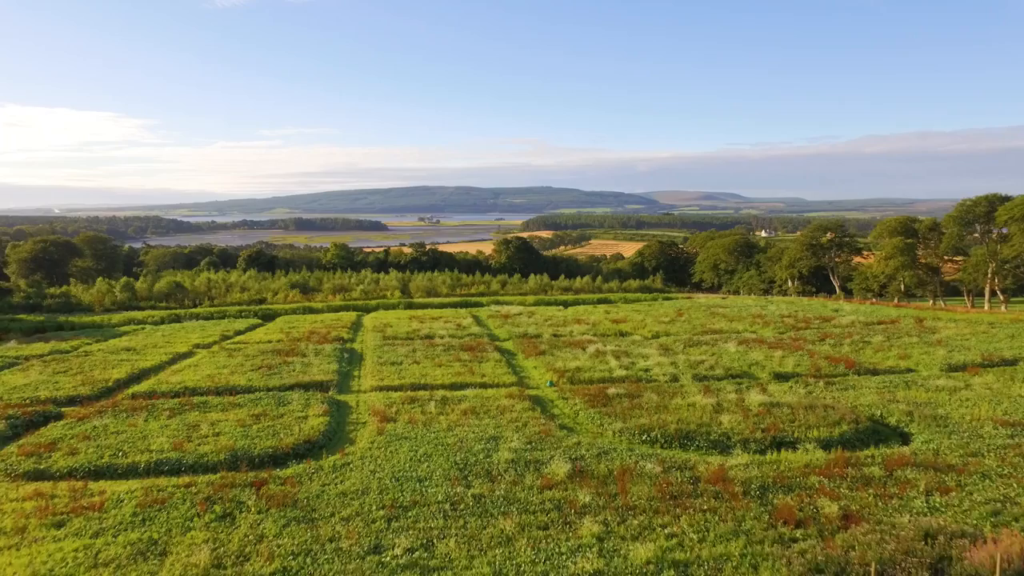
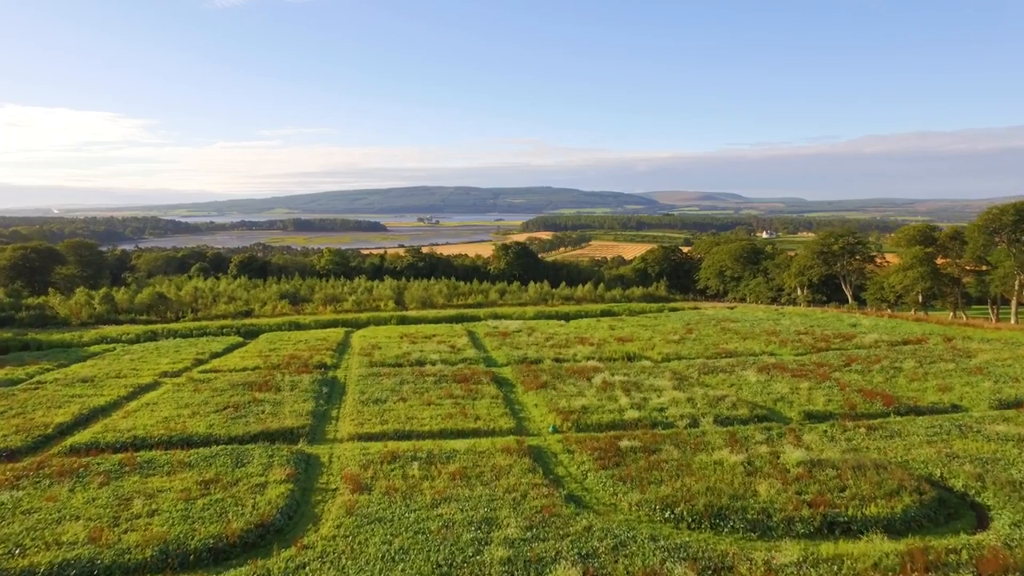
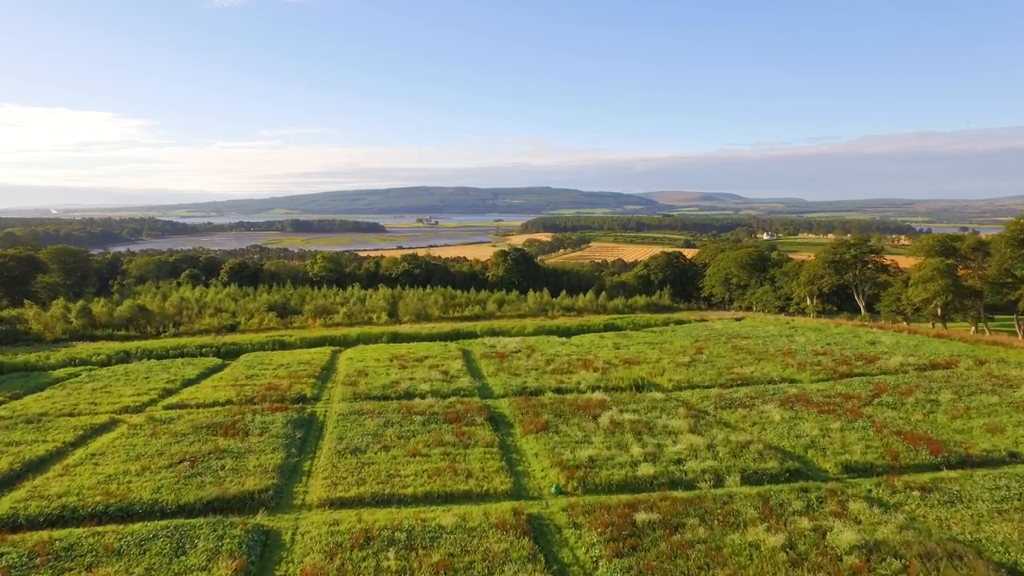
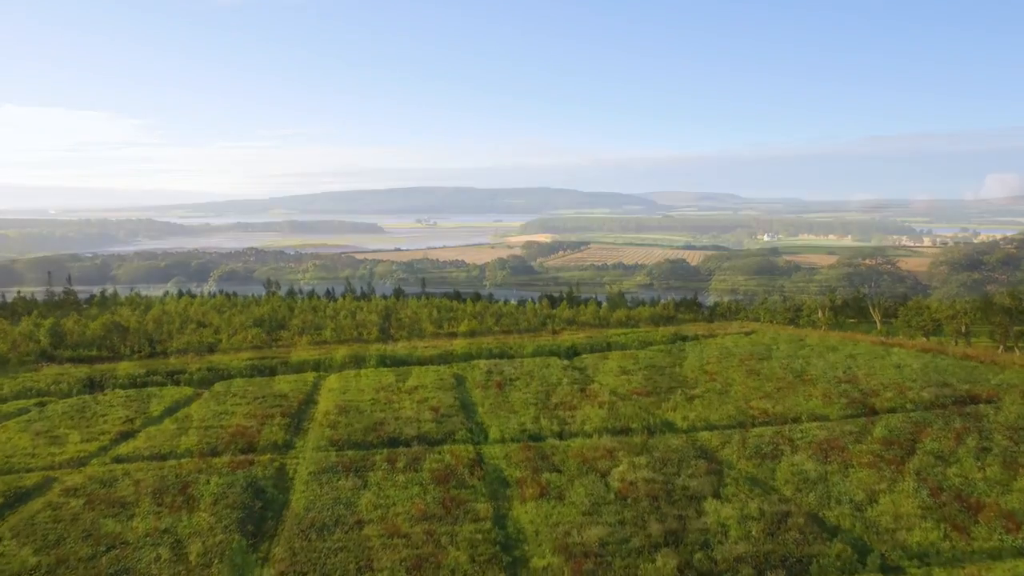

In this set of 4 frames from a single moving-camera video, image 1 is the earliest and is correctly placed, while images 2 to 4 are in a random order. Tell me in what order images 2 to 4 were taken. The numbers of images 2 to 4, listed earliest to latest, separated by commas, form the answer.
2, 3, 4
